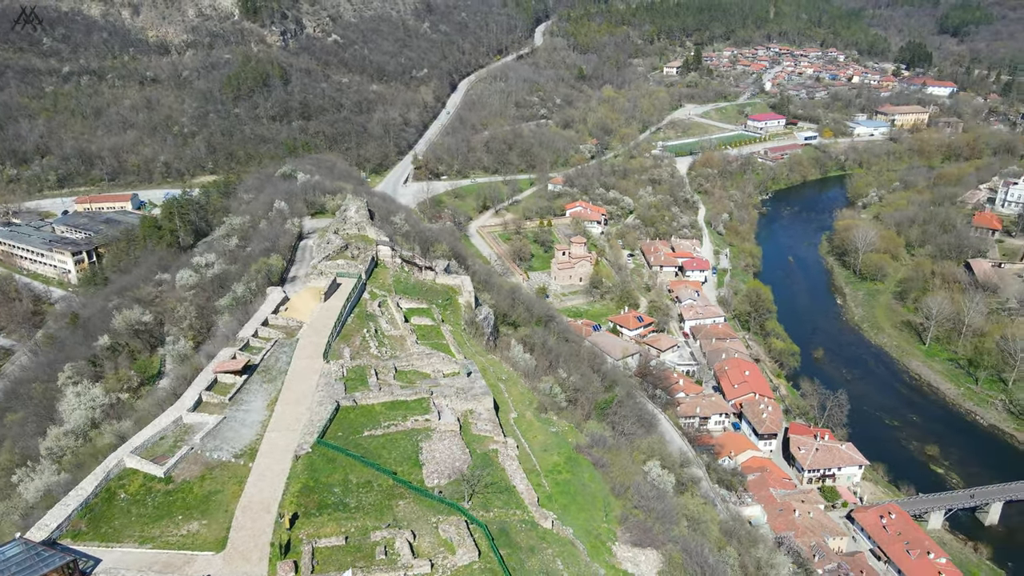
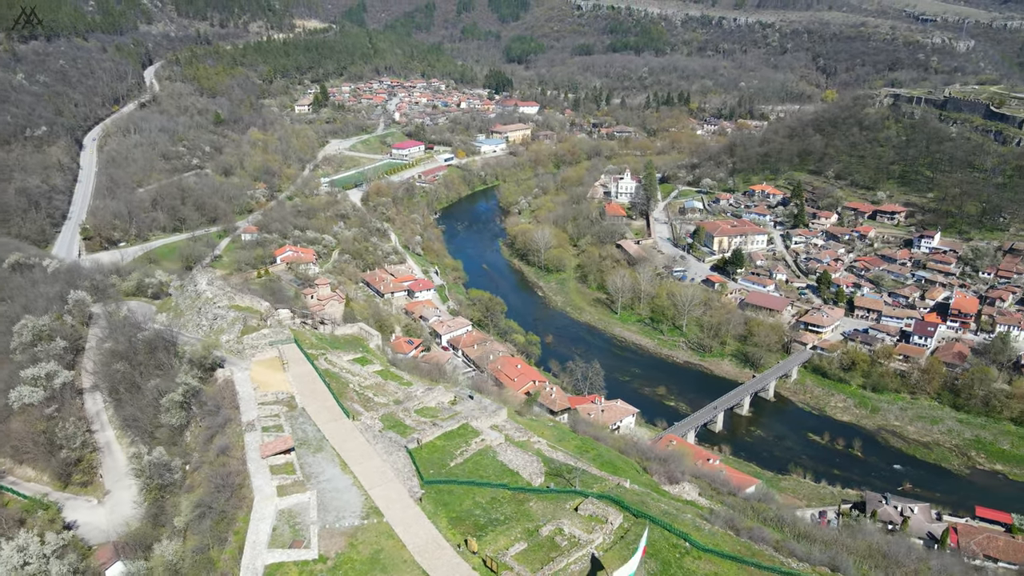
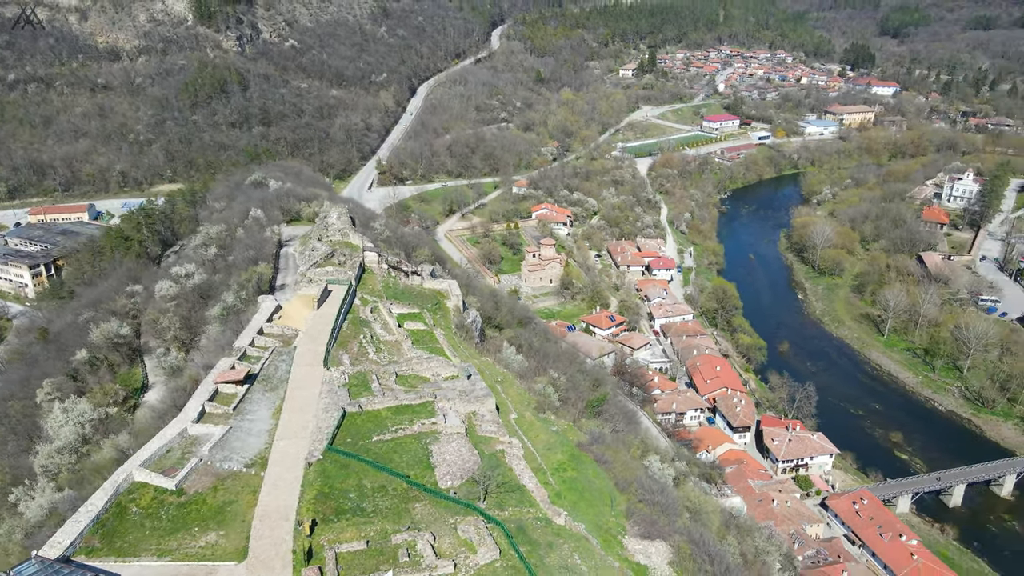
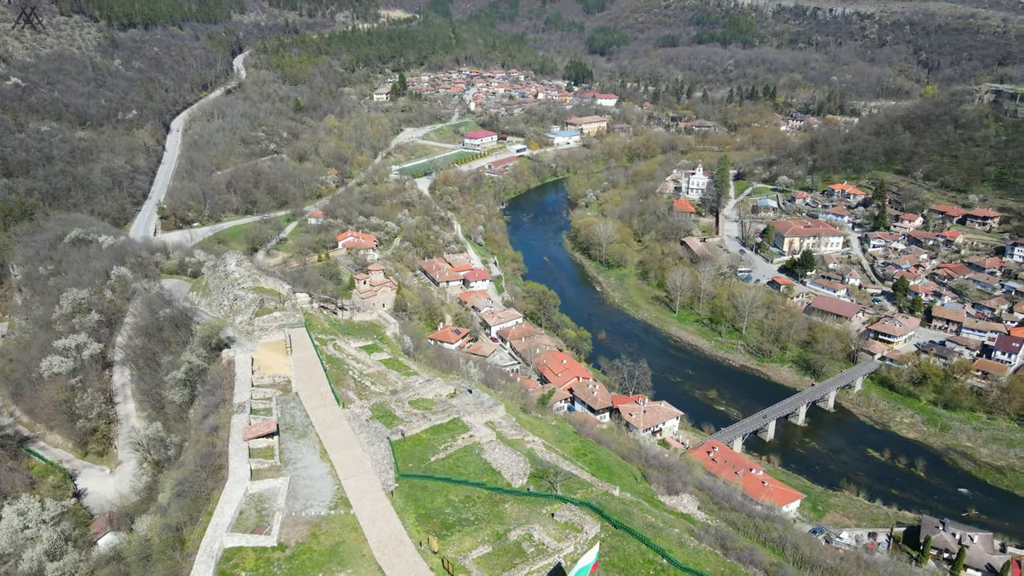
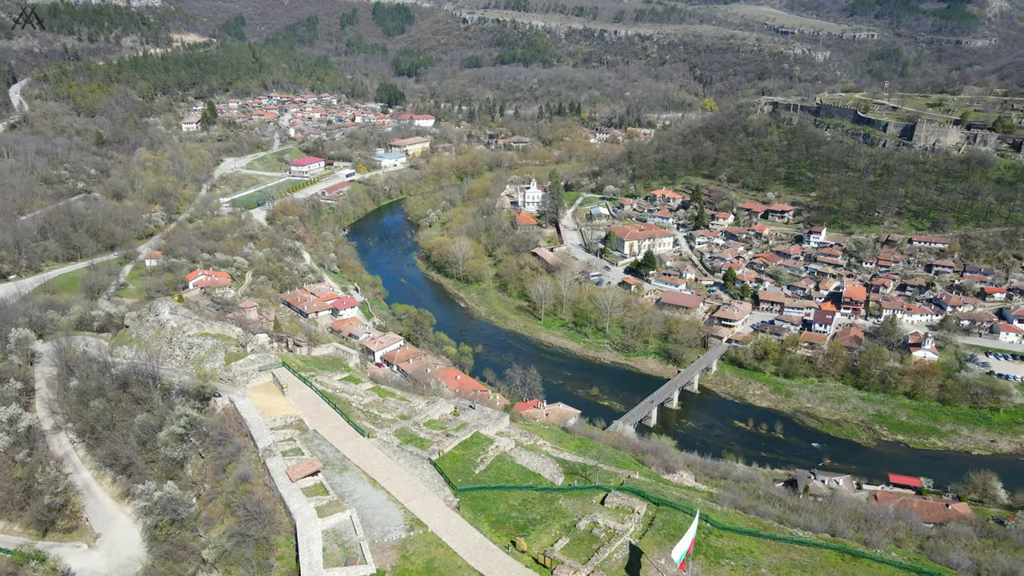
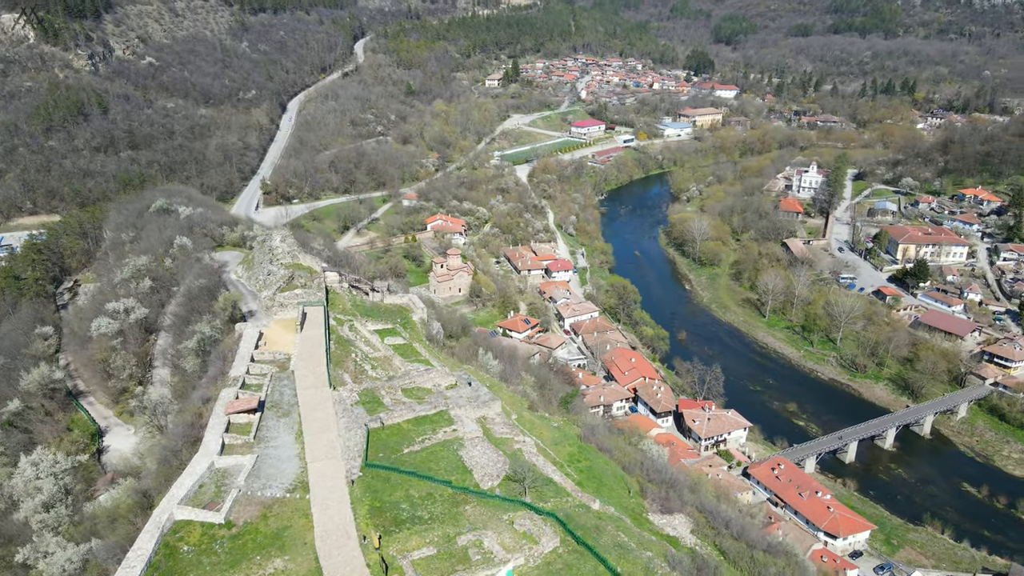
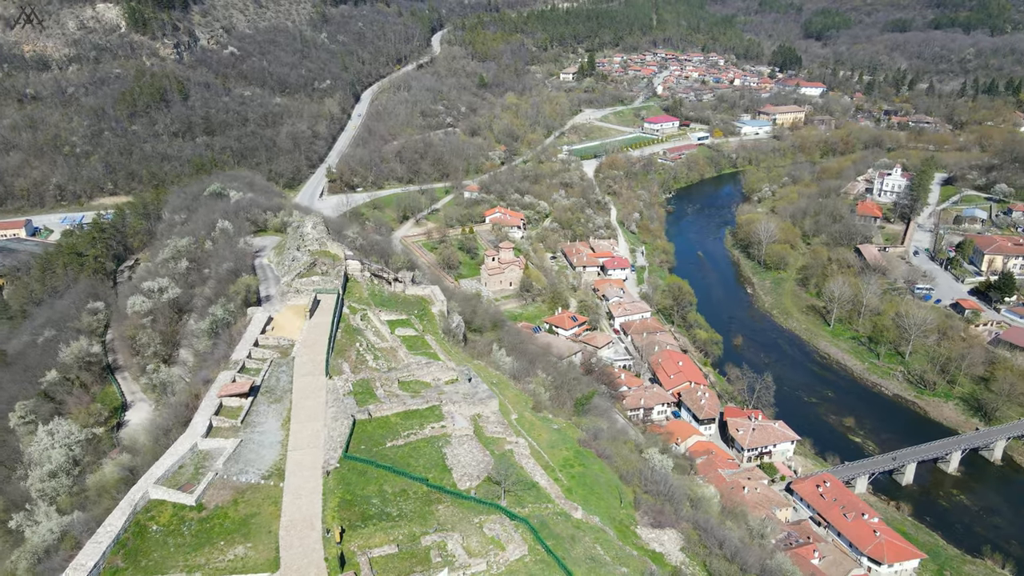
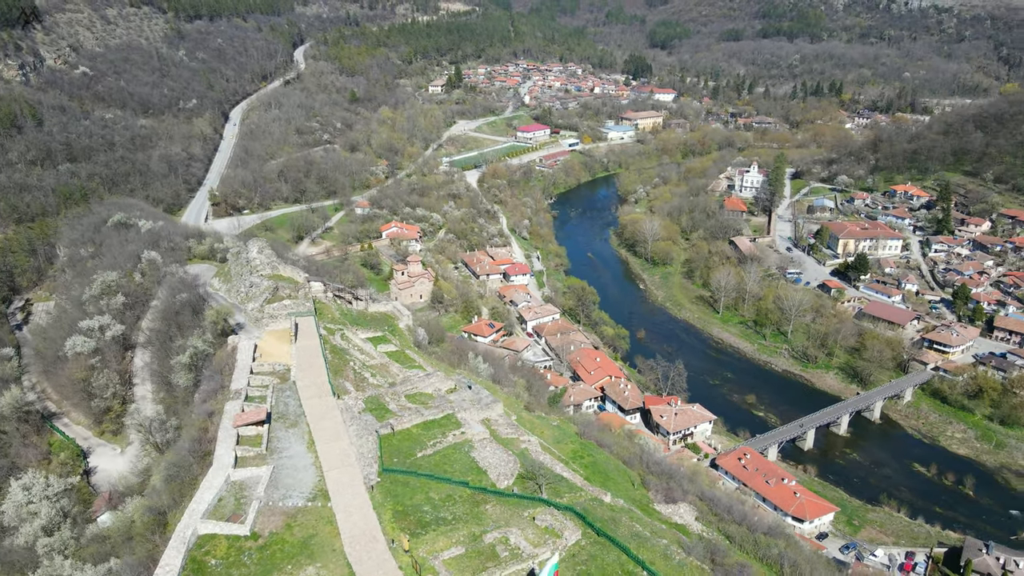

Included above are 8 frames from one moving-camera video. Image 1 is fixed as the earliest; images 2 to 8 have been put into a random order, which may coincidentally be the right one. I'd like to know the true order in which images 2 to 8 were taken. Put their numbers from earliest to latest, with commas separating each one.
3, 7, 6, 8, 4, 2, 5
